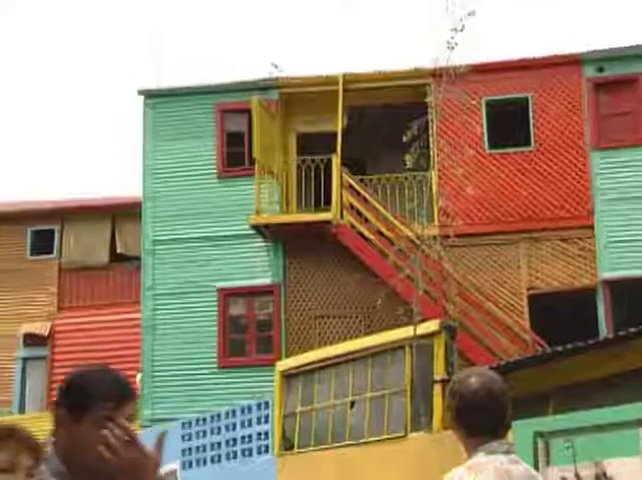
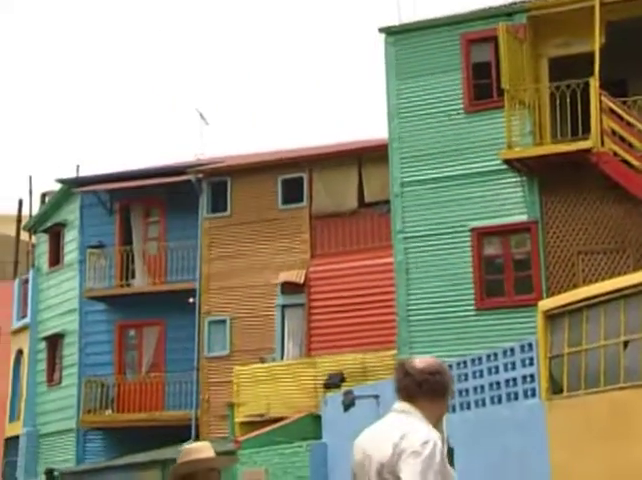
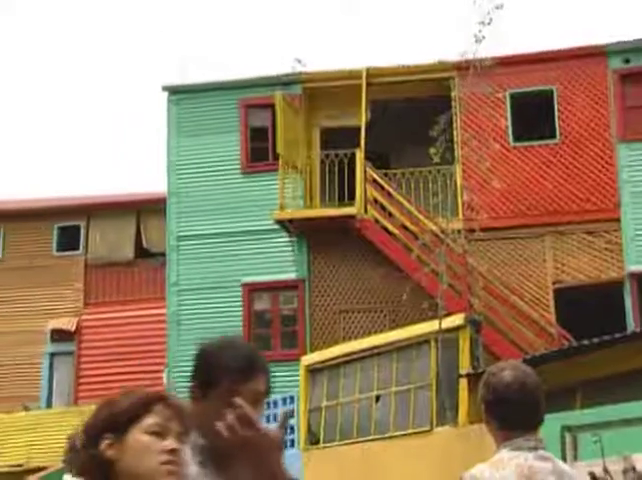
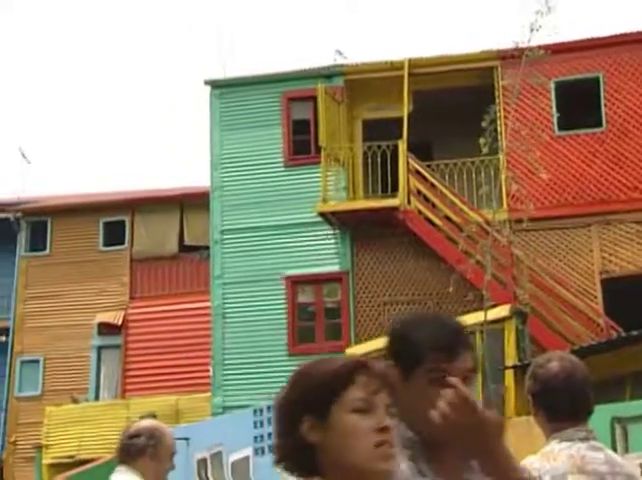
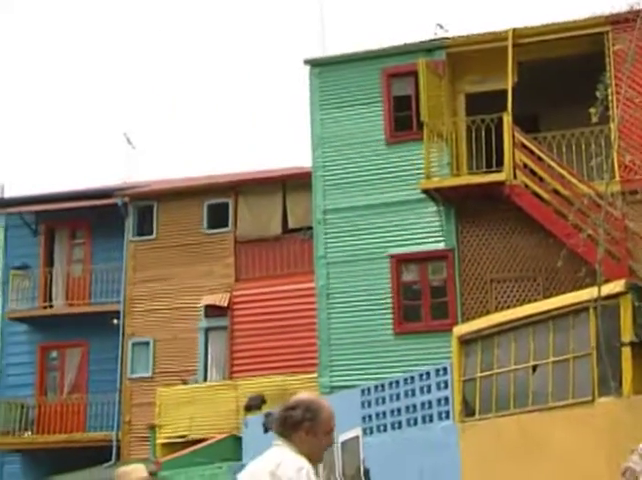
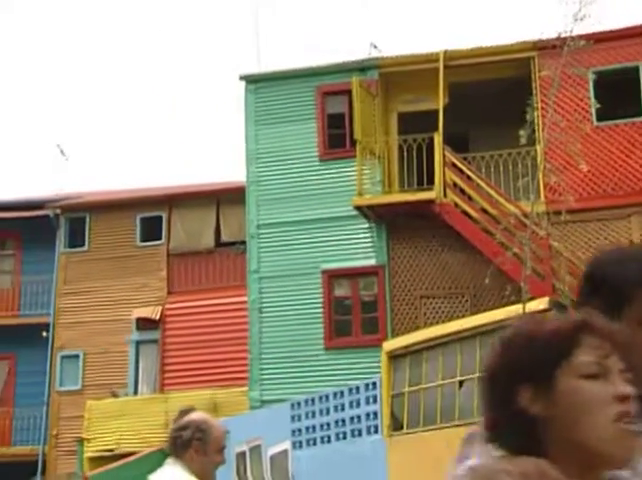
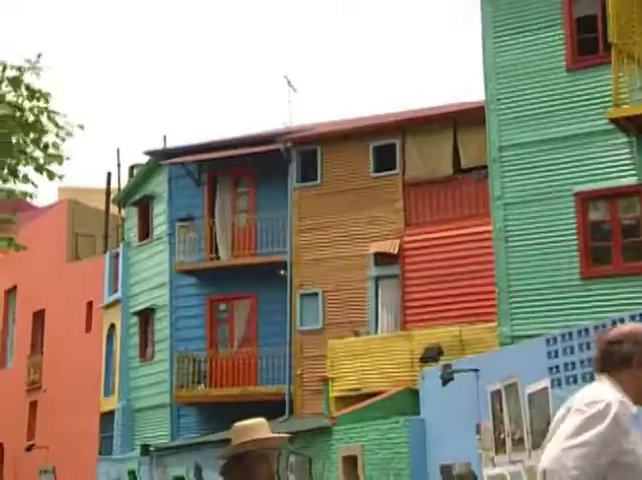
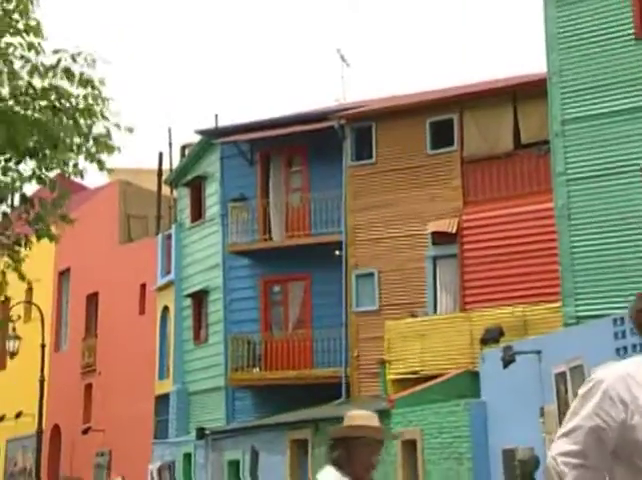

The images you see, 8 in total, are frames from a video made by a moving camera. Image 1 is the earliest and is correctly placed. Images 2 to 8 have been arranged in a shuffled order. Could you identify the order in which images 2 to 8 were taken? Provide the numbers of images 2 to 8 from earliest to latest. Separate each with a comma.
3, 4, 6, 5, 2, 7, 8
